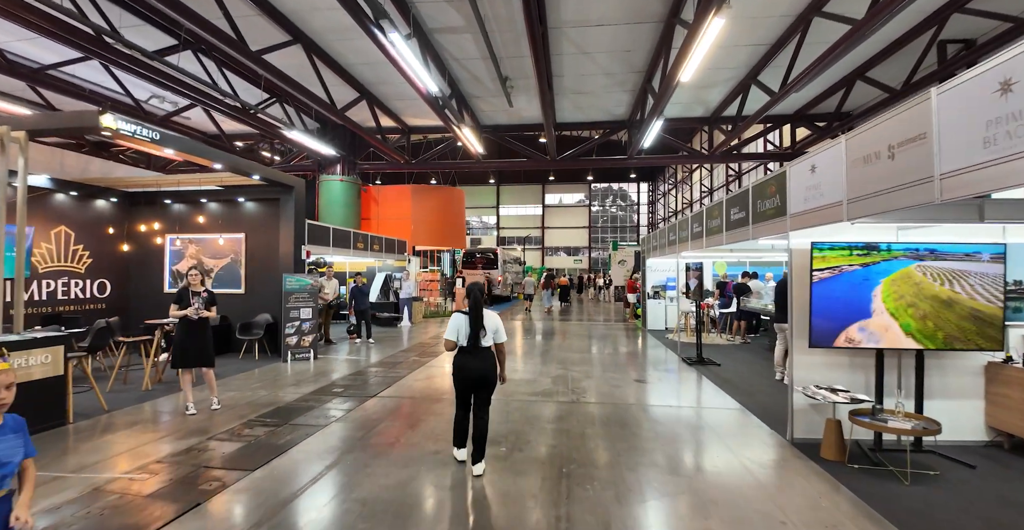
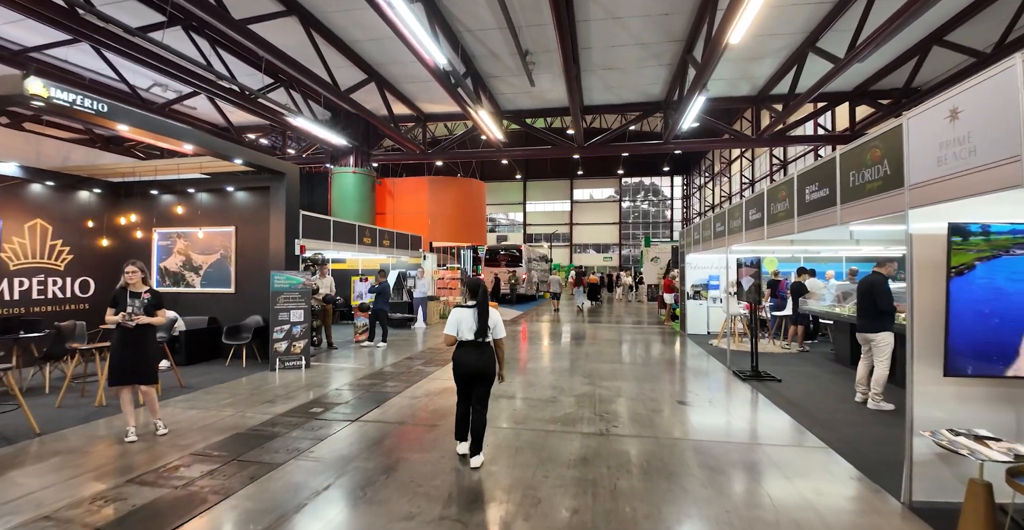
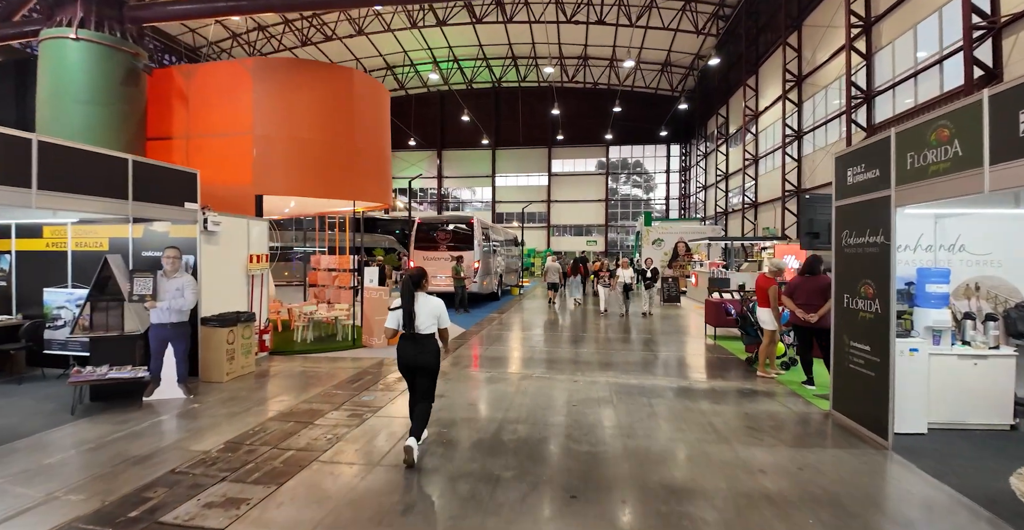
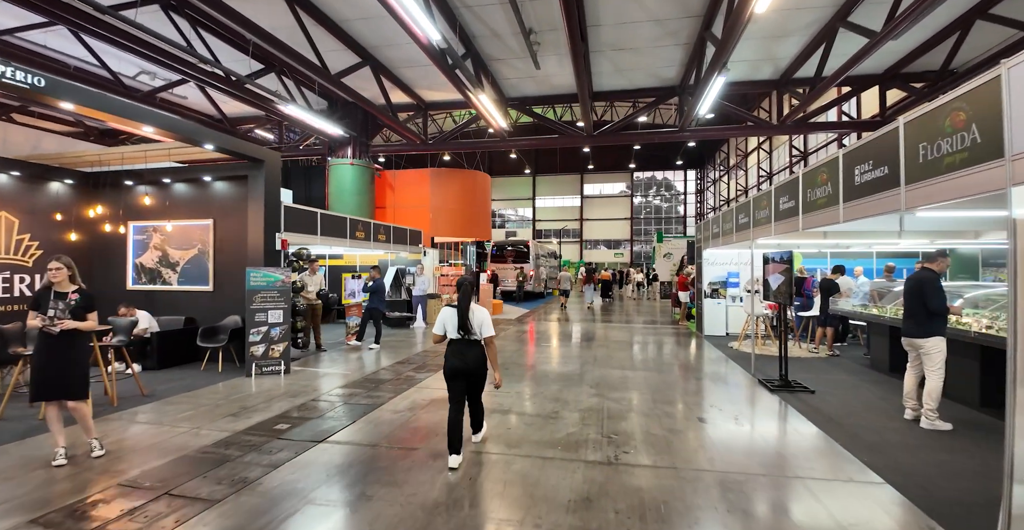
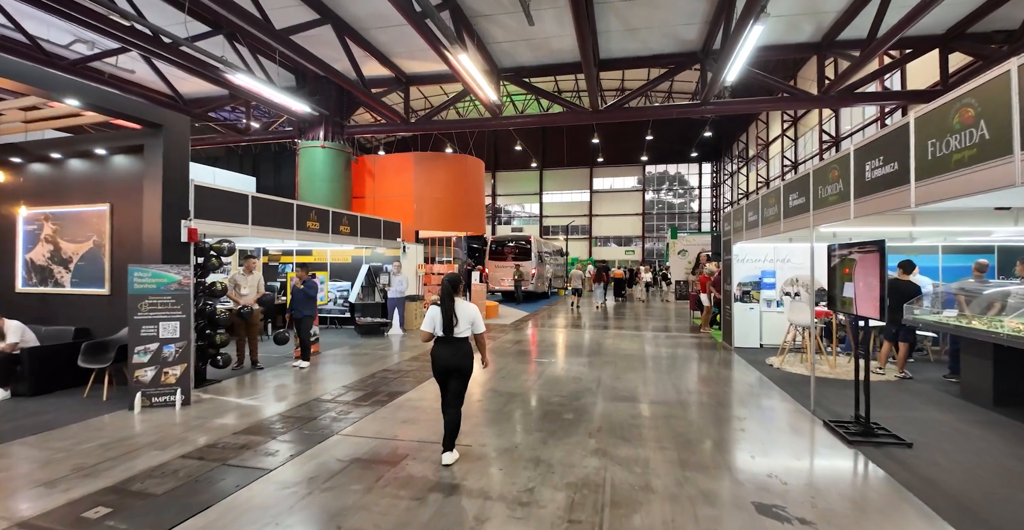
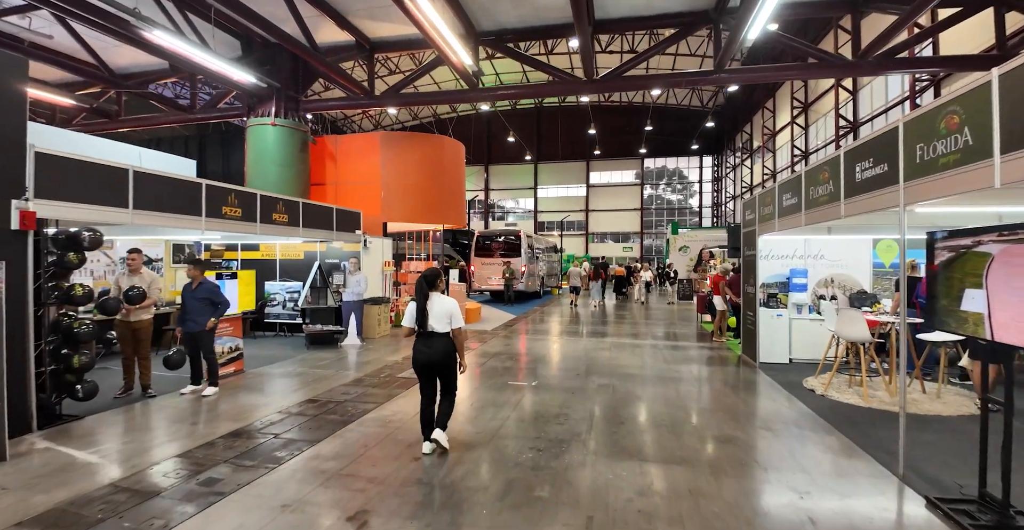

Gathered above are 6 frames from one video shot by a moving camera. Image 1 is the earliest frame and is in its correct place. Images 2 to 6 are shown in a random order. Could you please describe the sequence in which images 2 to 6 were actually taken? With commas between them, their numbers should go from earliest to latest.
2, 4, 5, 6, 3
